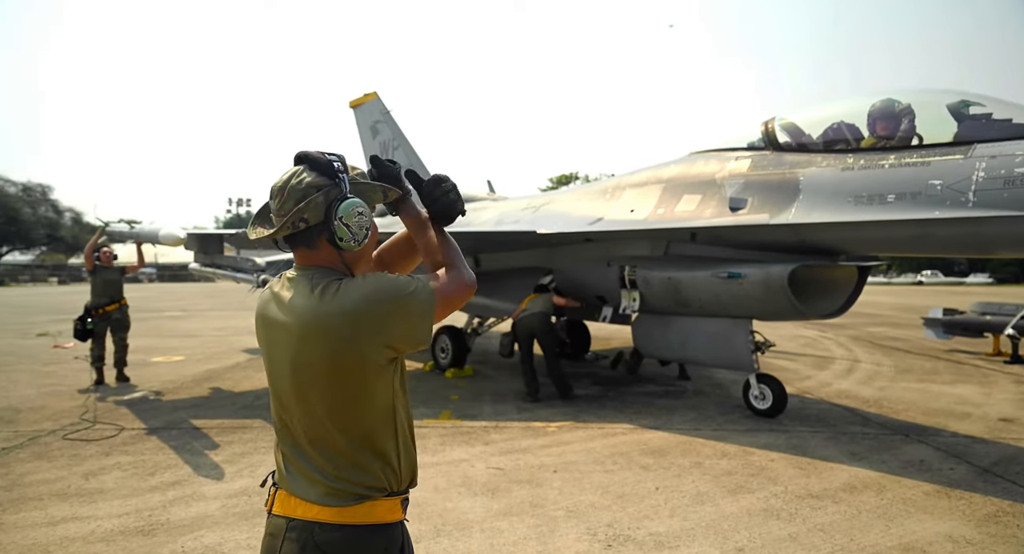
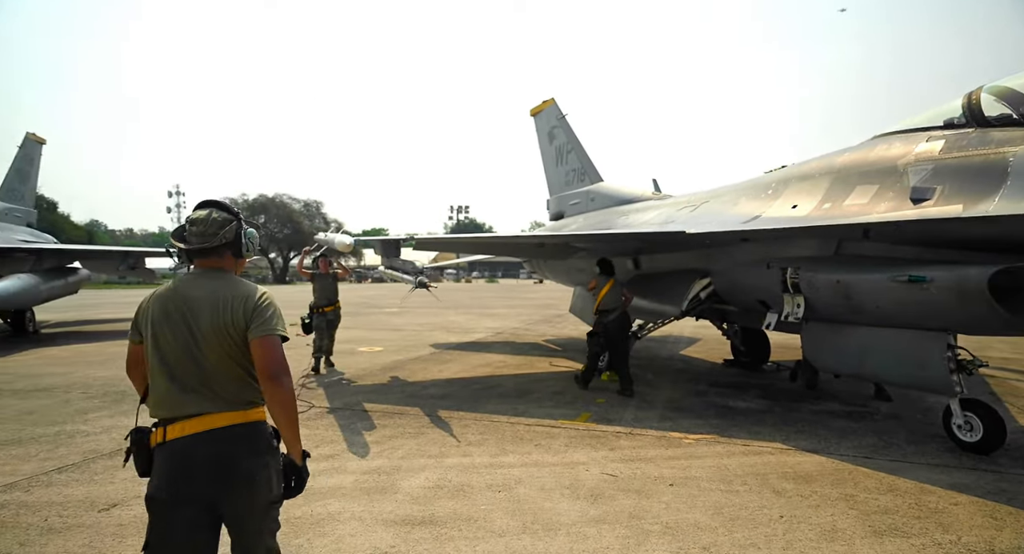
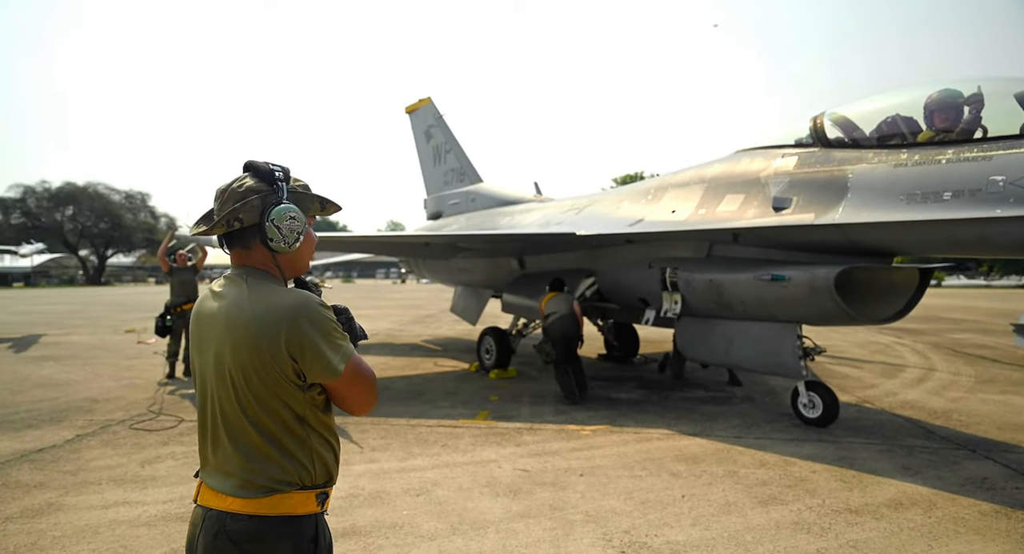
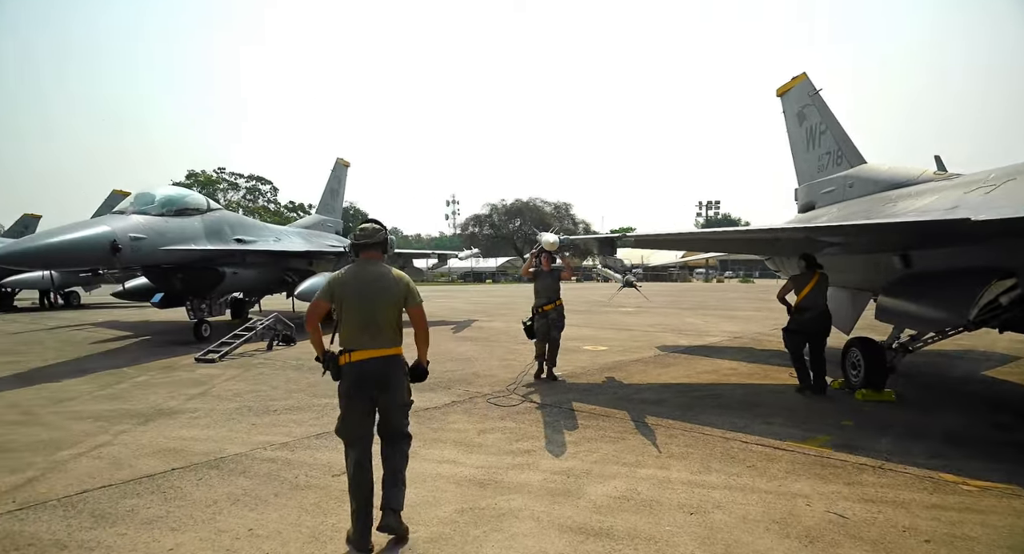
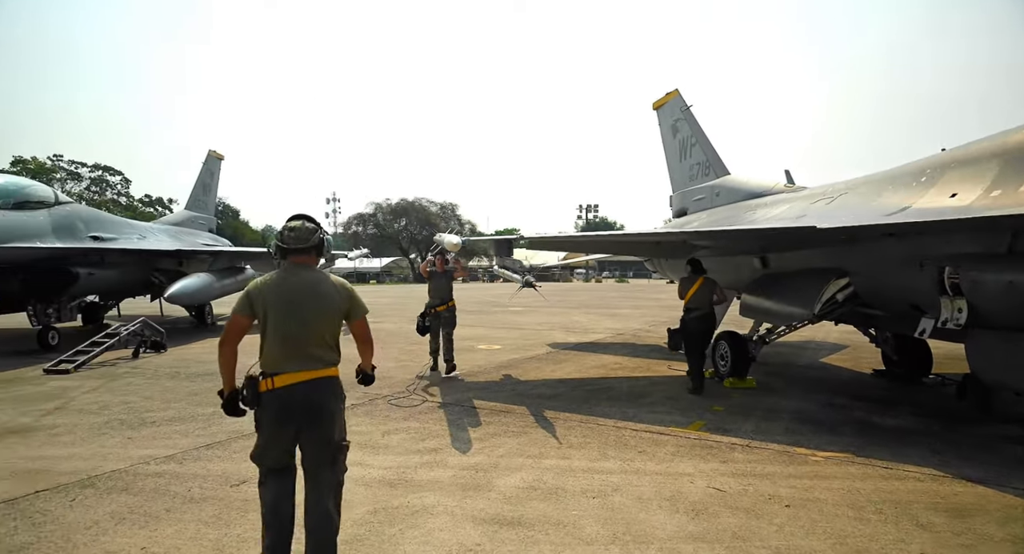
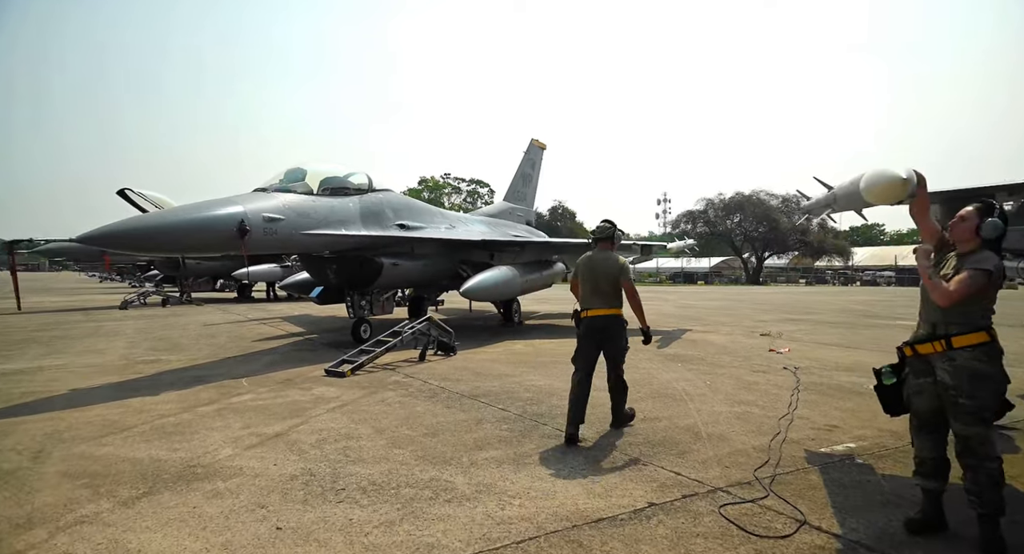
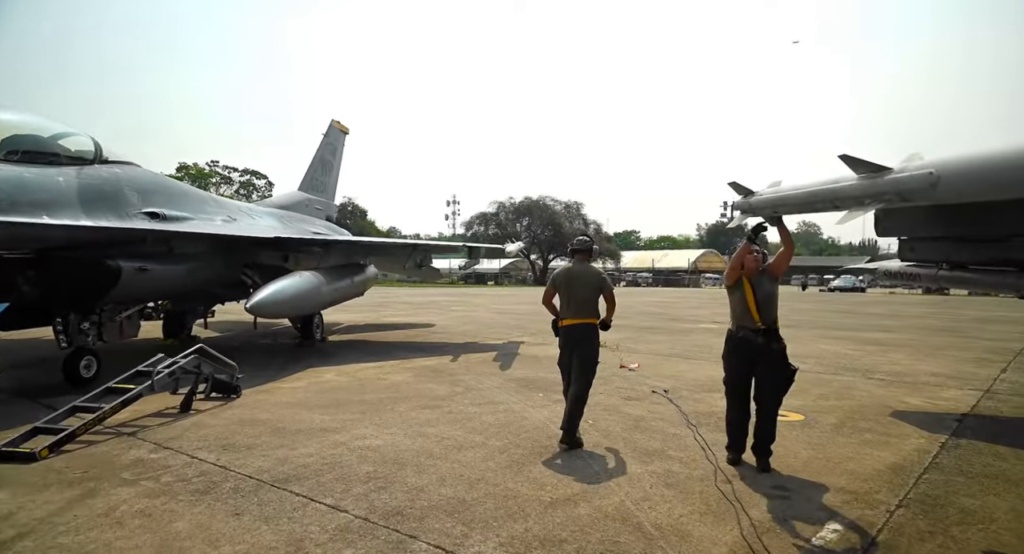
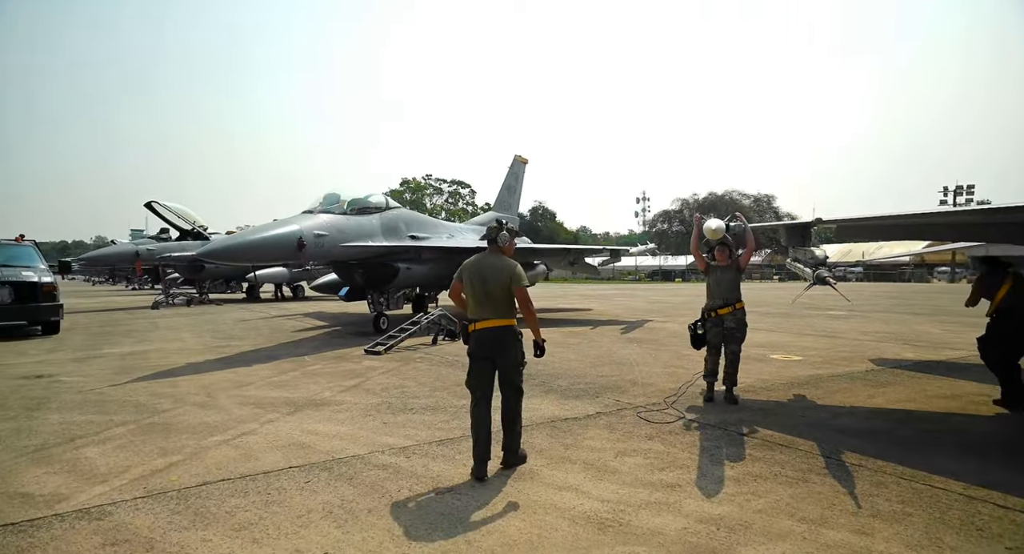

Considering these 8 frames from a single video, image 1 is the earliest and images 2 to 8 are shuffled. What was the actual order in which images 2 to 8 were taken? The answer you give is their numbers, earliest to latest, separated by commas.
3, 2, 5, 4, 8, 6, 7
